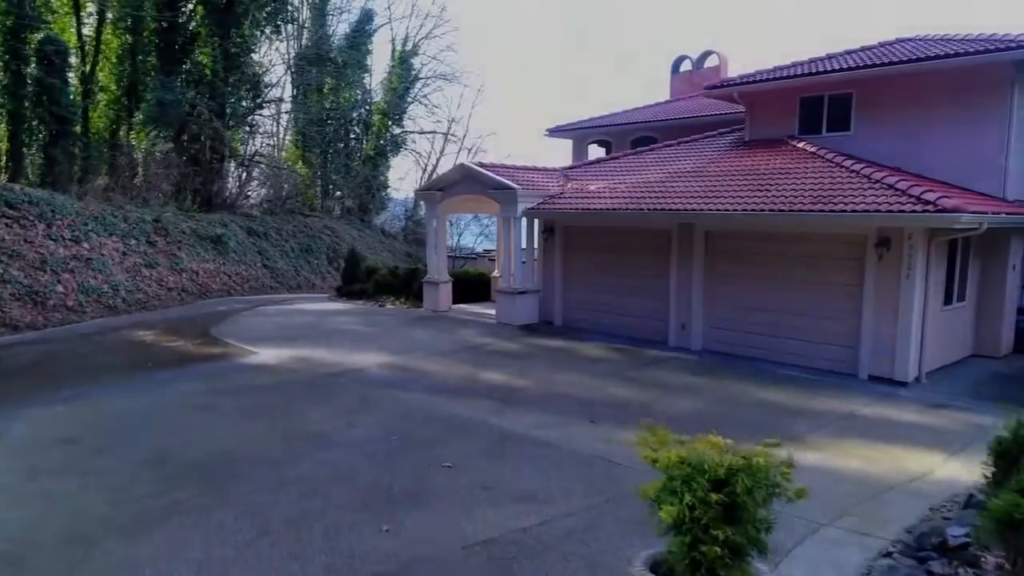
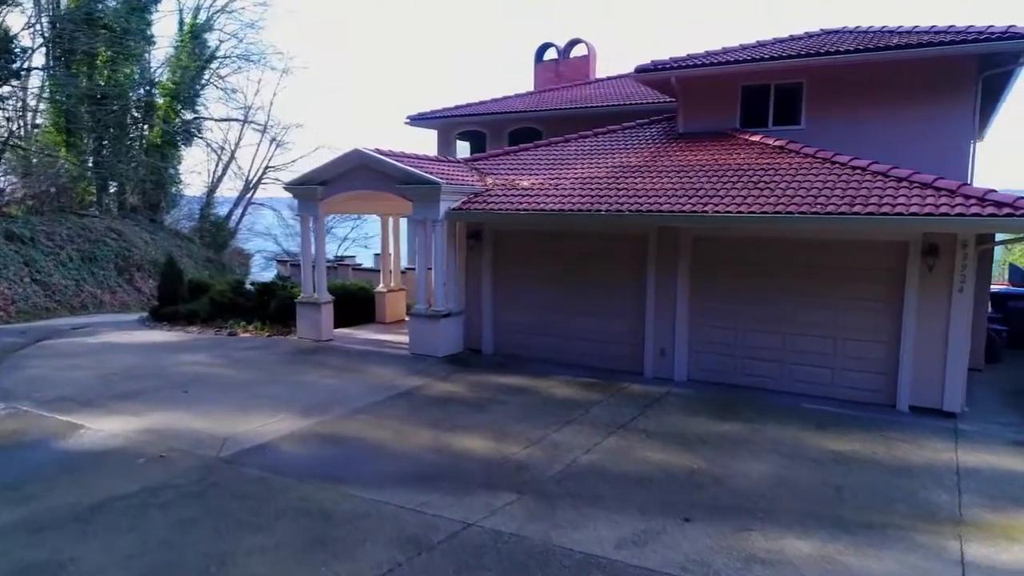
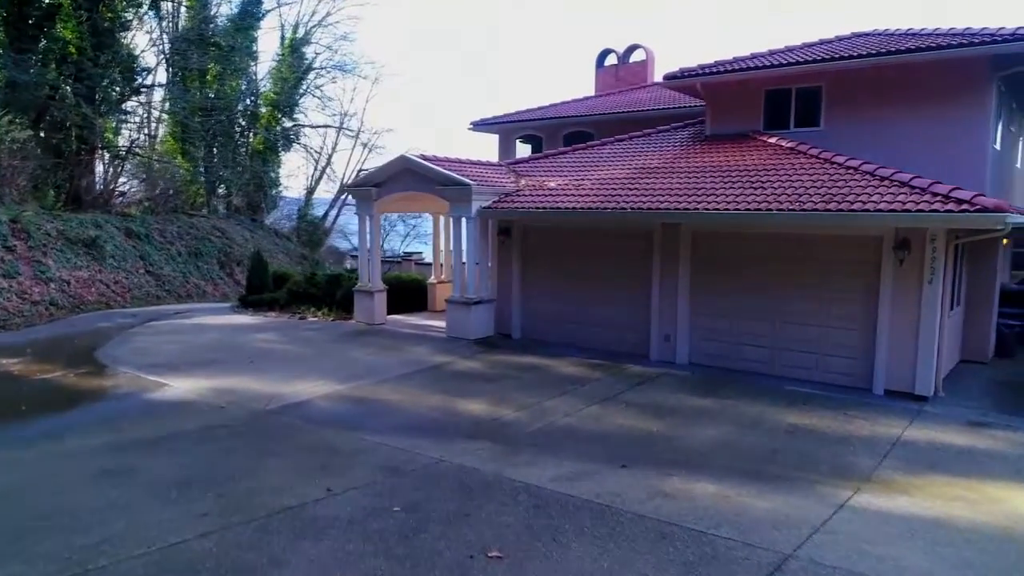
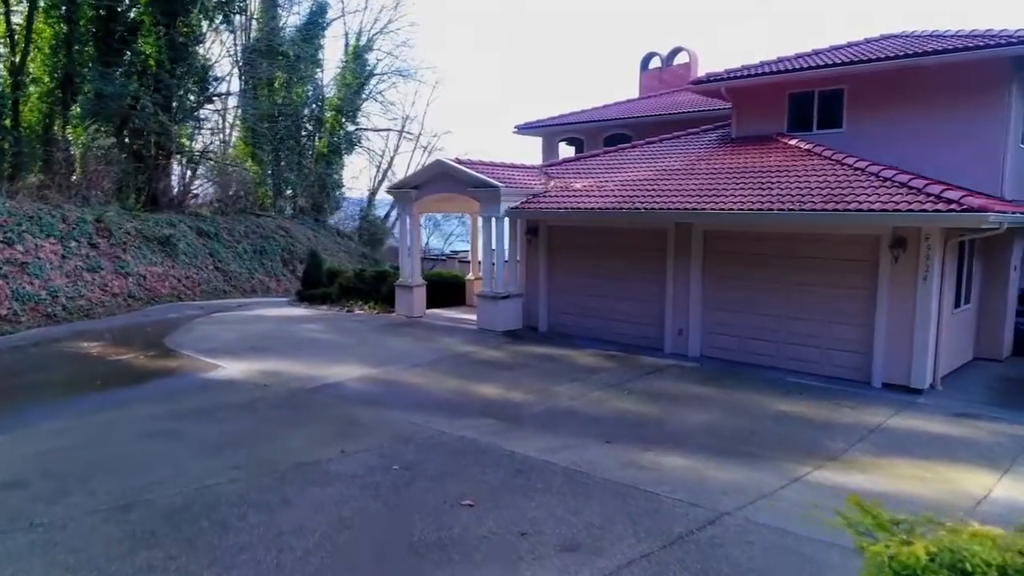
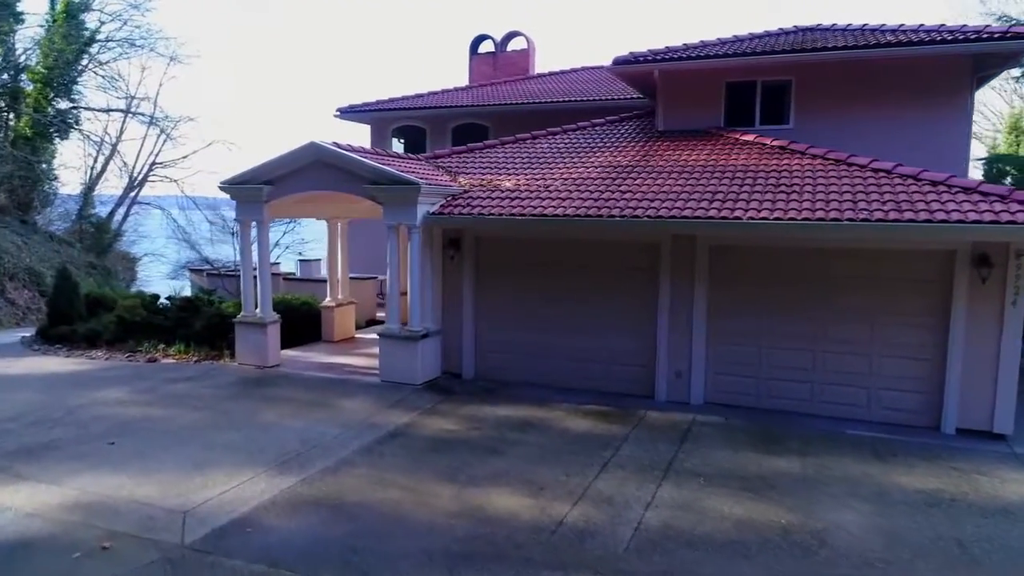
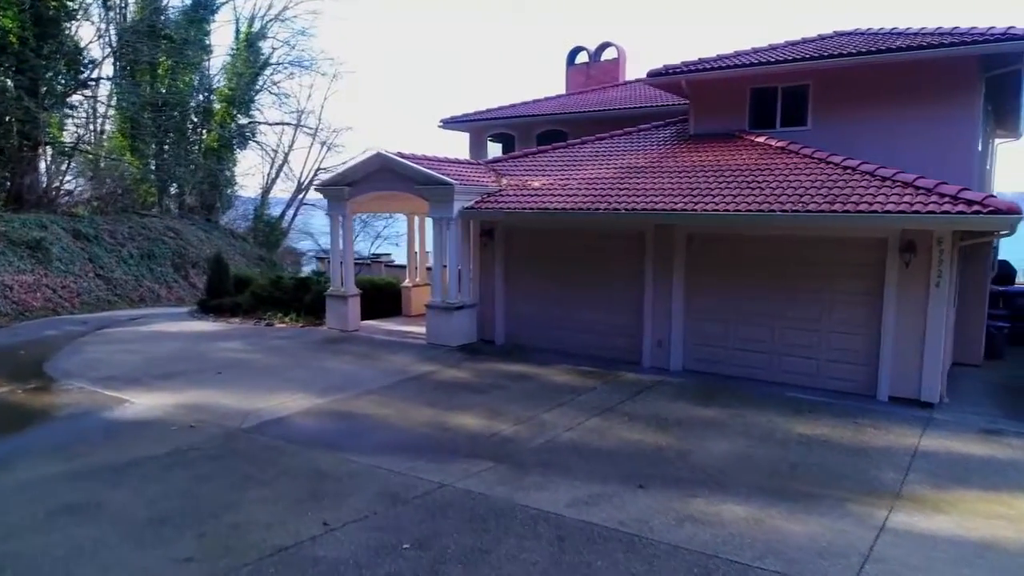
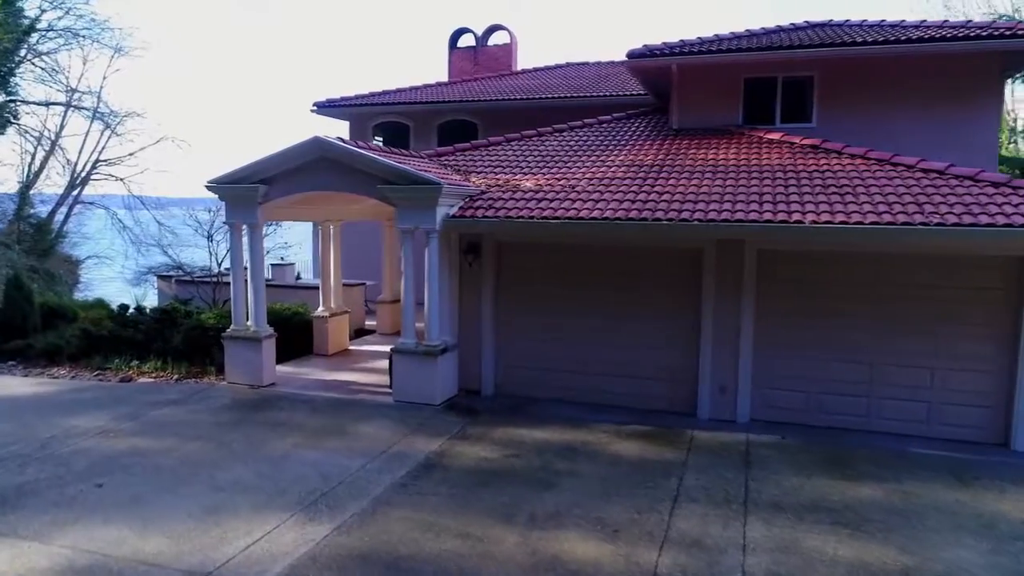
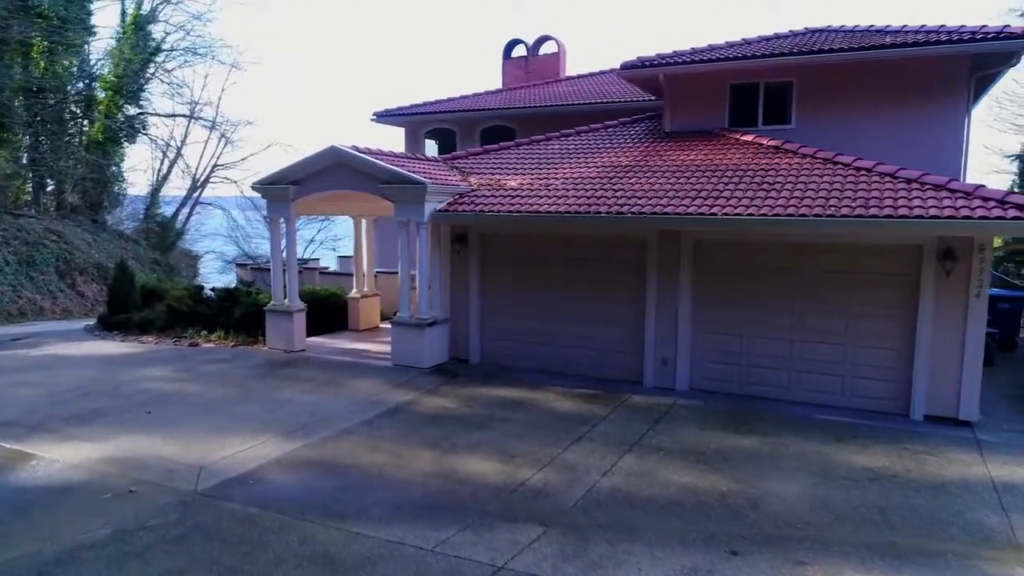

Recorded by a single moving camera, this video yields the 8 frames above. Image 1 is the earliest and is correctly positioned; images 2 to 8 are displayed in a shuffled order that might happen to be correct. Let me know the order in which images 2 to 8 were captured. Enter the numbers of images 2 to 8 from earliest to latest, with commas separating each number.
4, 3, 6, 2, 8, 5, 7
